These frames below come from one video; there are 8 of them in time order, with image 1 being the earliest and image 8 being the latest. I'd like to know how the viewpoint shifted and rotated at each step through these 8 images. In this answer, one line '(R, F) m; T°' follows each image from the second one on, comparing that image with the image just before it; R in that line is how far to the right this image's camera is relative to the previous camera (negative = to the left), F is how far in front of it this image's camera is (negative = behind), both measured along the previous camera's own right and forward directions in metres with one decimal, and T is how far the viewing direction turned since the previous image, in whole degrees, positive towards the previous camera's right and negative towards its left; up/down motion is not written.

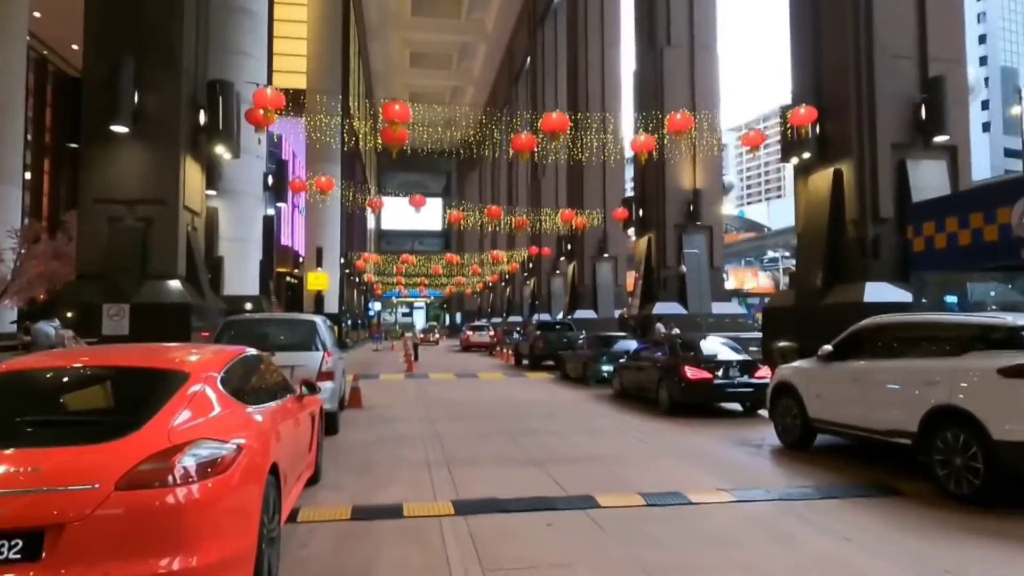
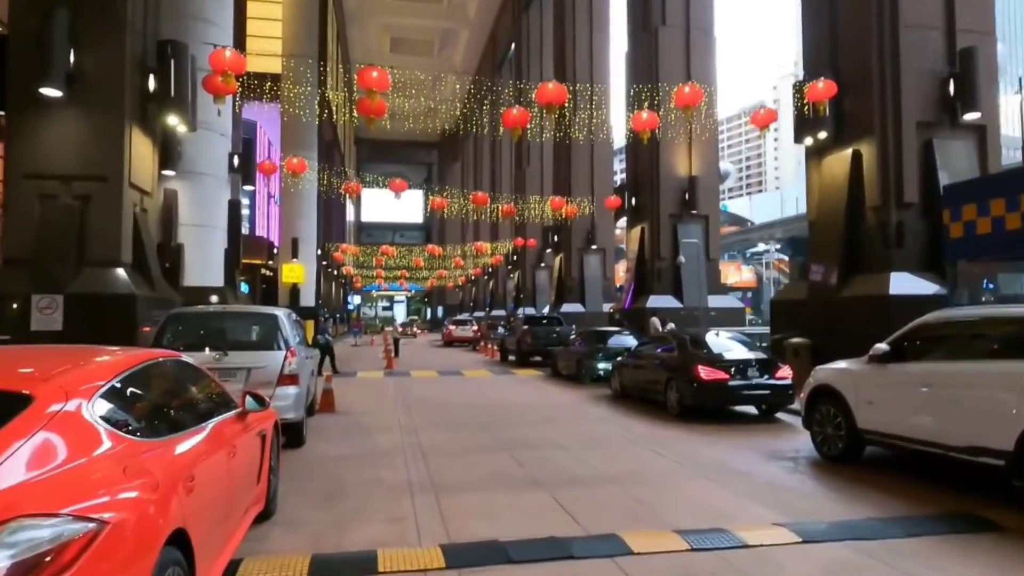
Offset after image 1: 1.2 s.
(-0.2, +1.6) m; +2°
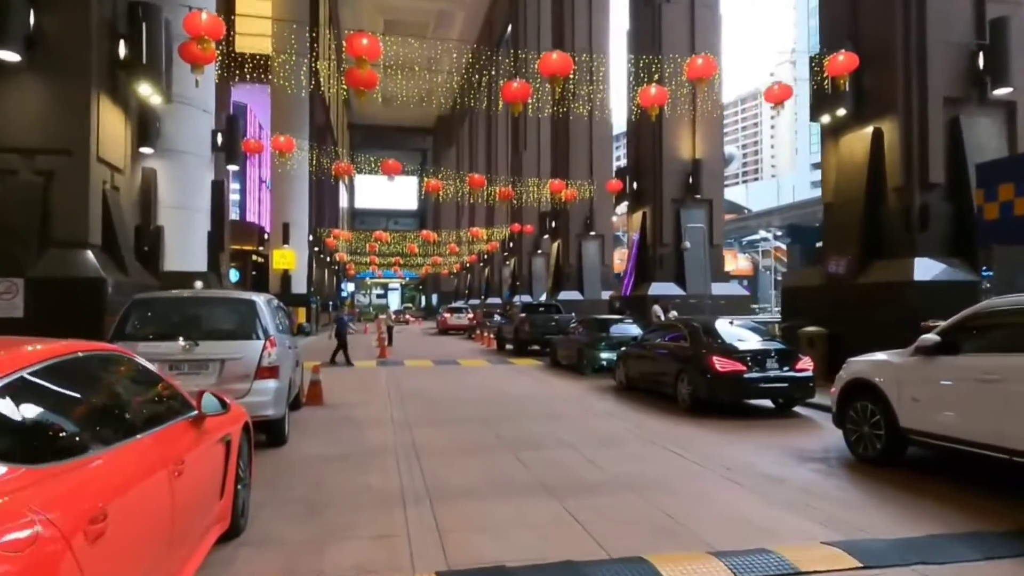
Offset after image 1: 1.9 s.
(-0.1, +0.9) m; 0°
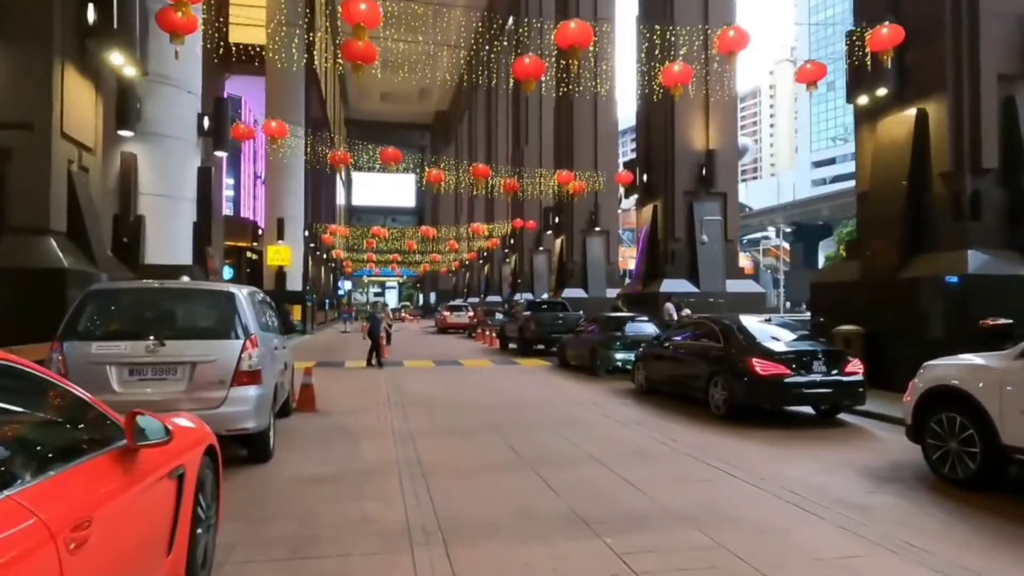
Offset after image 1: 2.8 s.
(-0.3, +1.3) m; 0°
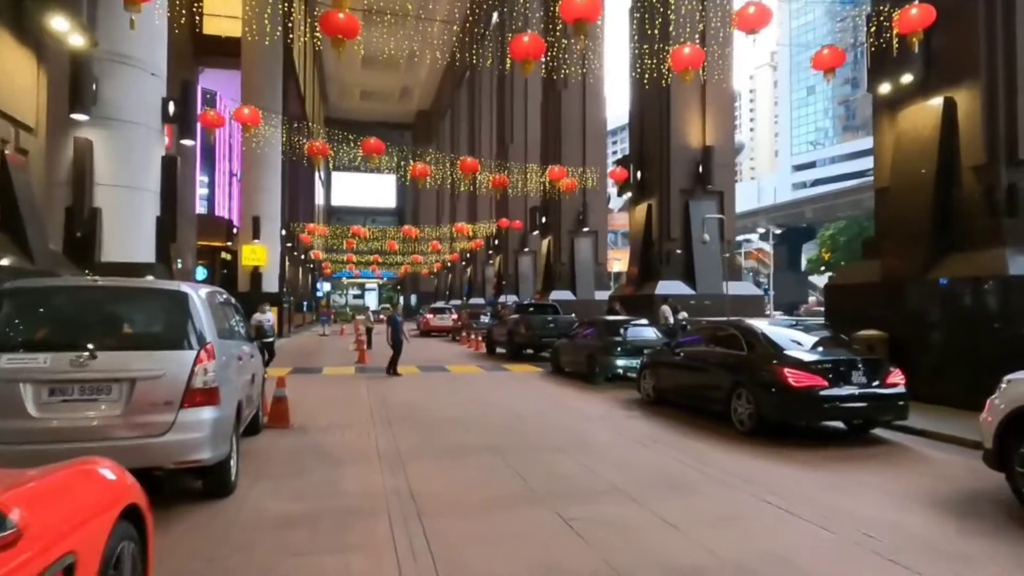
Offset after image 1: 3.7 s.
(-0.3, +1.3) m; +2°
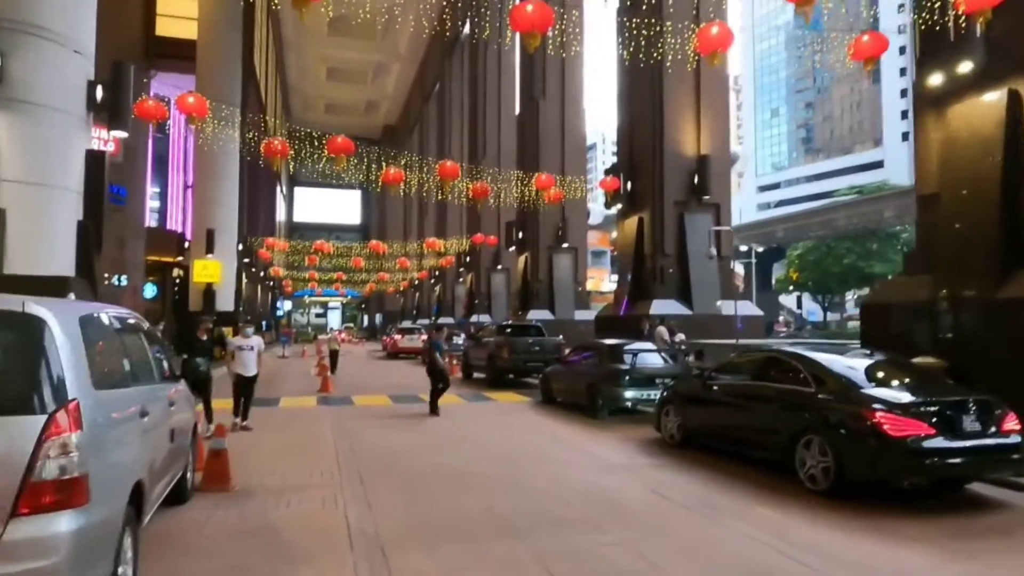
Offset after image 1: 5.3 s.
(-0.6, +2.2) m; +3°
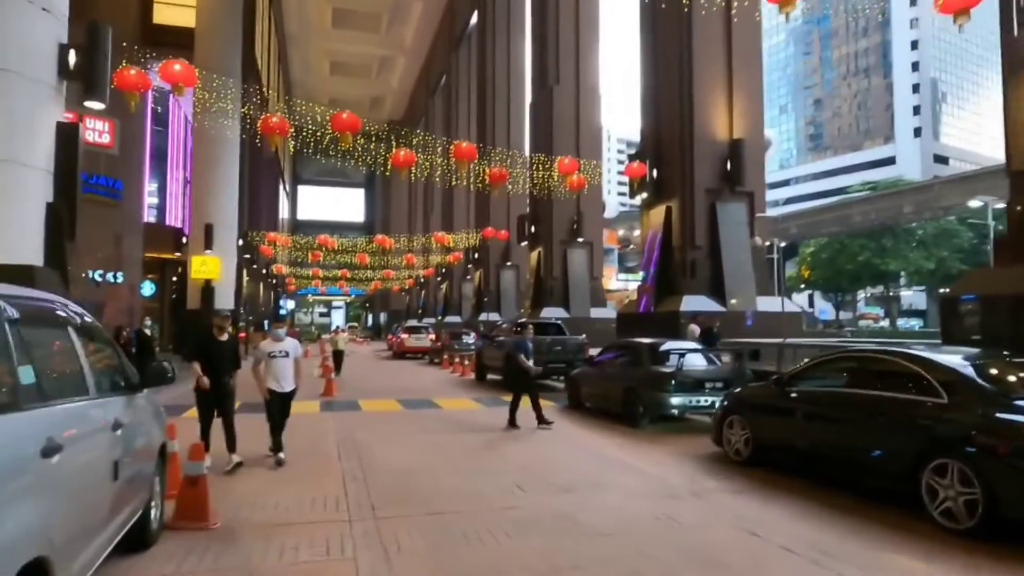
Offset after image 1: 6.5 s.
(-0.5, +1.7) m; 0°
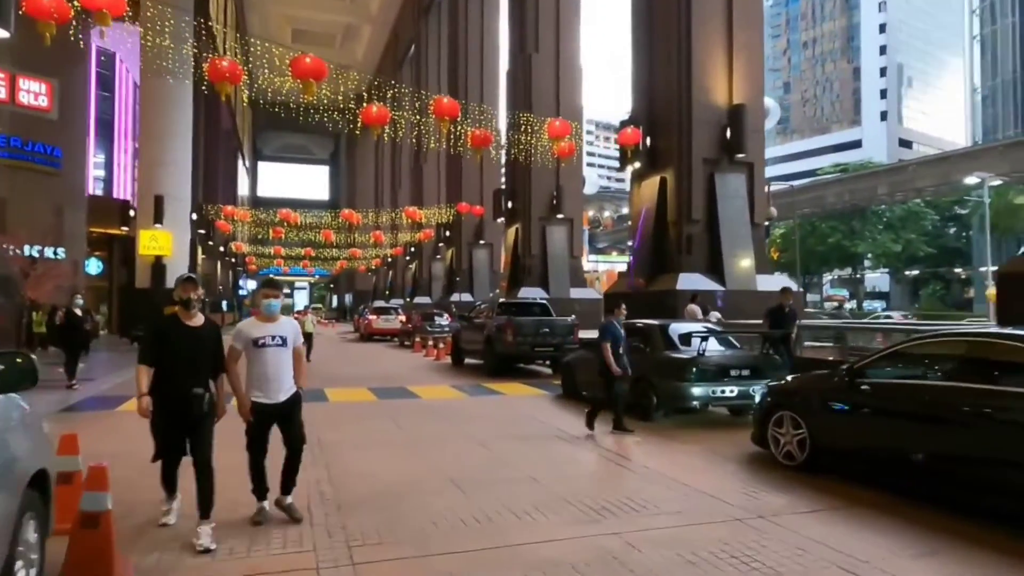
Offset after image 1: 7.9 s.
(-0.5, +1.8) m; +3°
